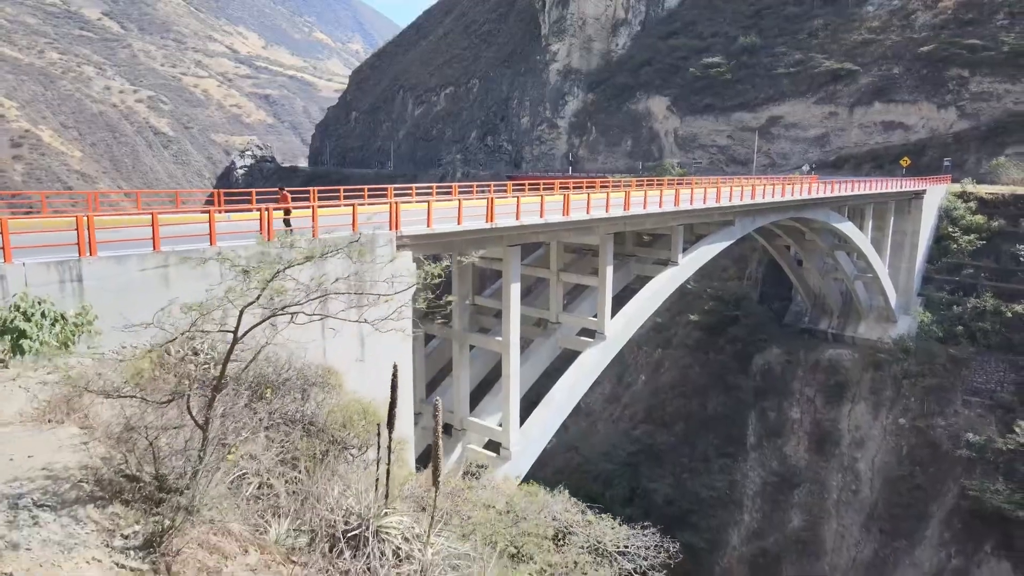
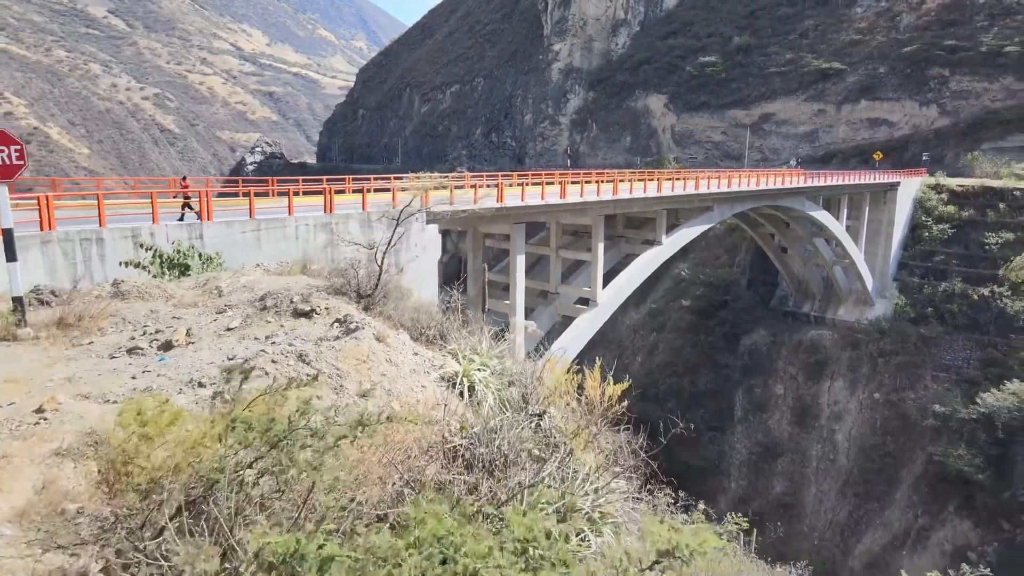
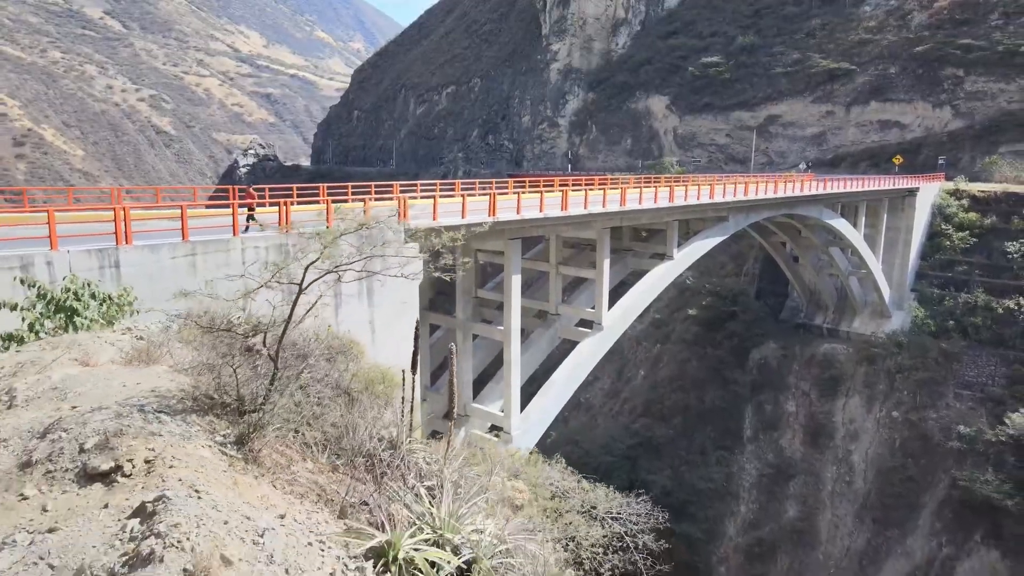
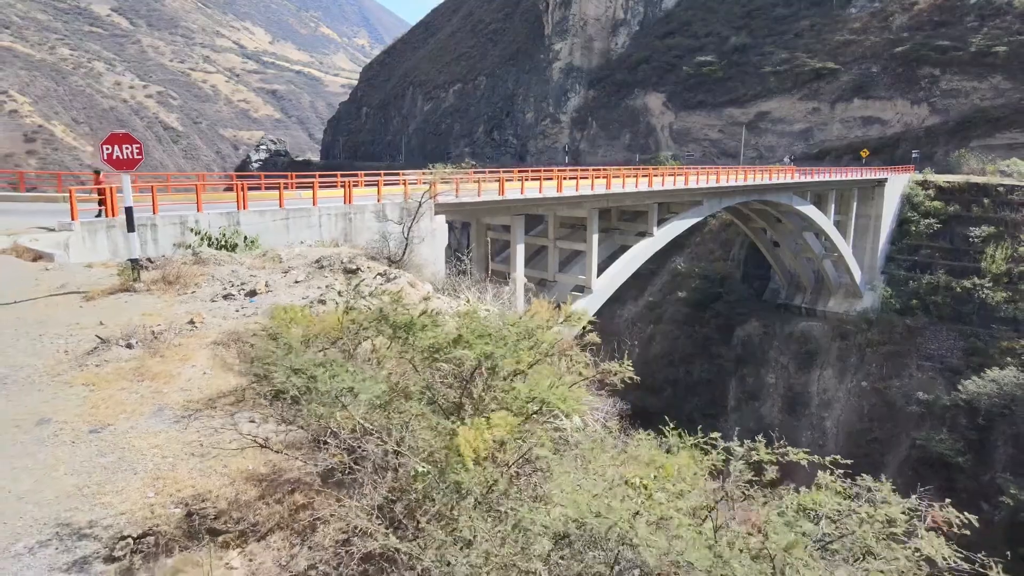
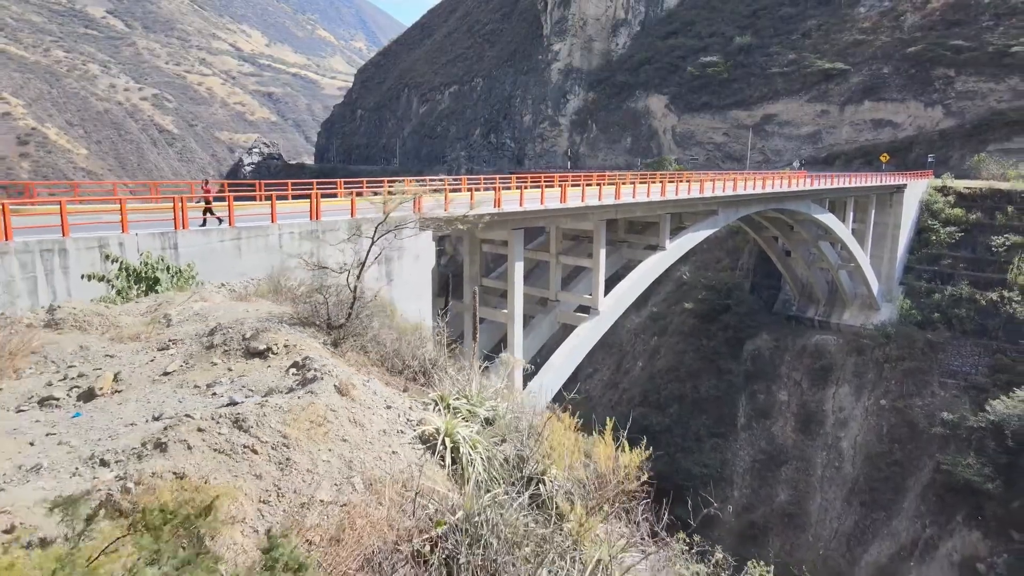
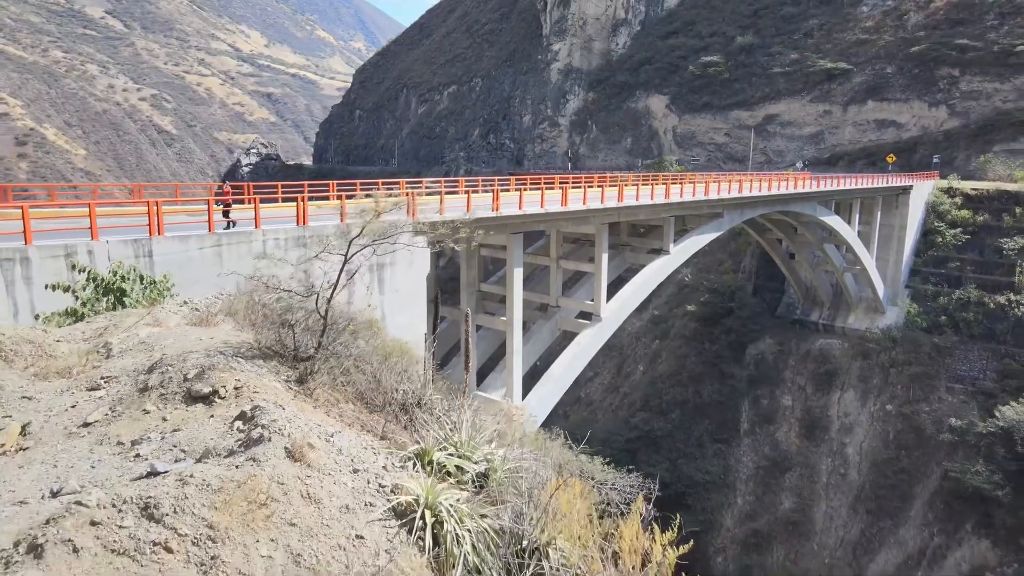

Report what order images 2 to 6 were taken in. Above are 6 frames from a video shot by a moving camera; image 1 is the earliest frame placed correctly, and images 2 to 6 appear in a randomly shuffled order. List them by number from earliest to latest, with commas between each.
3, 6, 5, 2, 4
